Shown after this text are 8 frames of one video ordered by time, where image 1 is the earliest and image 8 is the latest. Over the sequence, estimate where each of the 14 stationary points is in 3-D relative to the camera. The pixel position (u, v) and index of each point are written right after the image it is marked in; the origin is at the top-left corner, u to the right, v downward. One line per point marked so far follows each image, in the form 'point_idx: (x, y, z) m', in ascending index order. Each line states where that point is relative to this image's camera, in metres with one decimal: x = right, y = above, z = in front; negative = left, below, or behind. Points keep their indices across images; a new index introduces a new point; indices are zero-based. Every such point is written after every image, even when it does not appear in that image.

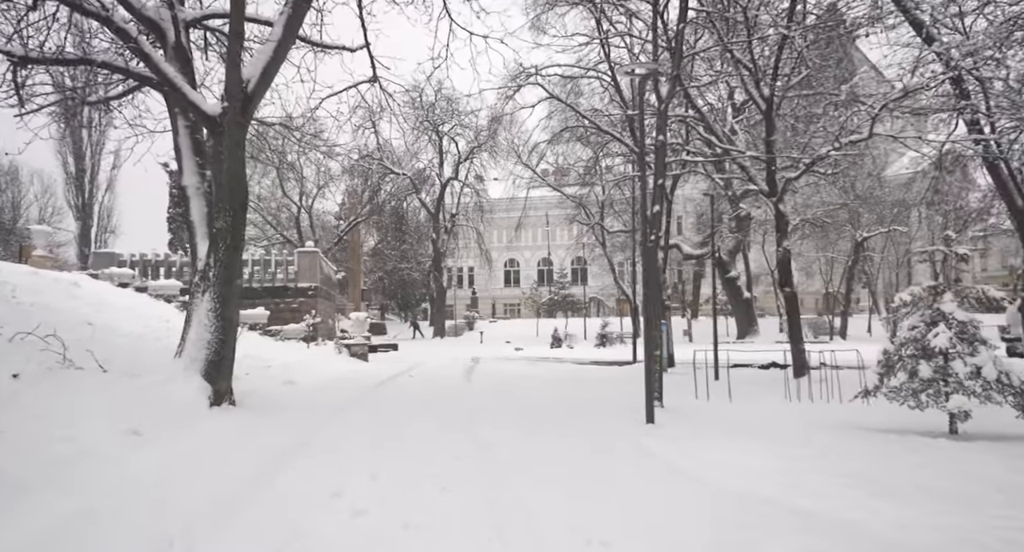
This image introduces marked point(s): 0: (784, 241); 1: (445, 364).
0: (+5.5, +0.7, +11.5) m
1: (-2.2, -2.8, +17.9) m
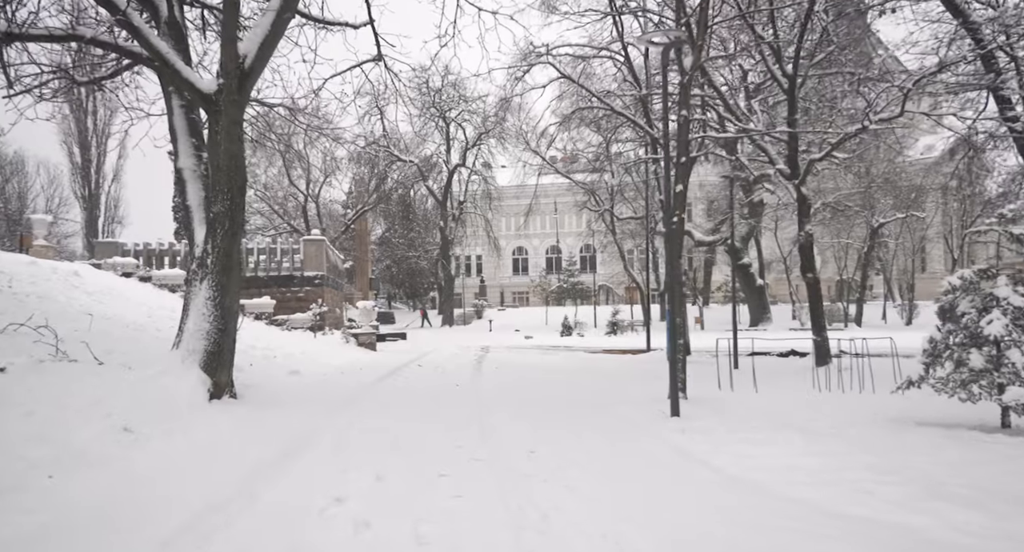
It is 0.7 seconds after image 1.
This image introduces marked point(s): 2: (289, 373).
0: (+5.8, +1.0, +11.0) m
1: (-1.8, -2.4, +17.6) m
2: (-3.9, -1.8, +9.9) m
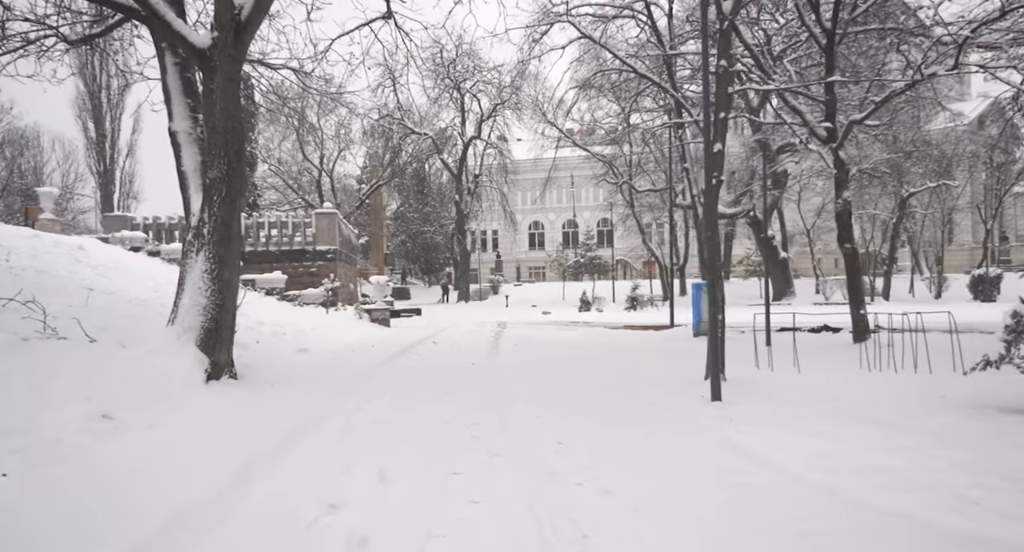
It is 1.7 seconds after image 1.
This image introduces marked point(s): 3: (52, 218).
0: (+6.1, +1.5, +10.2) m
1: (-1.3, -1.6, +17.1) m
2: (-3.6, -1.3, +9.5) m
3: (-11.3, +1.4, +13.8) m
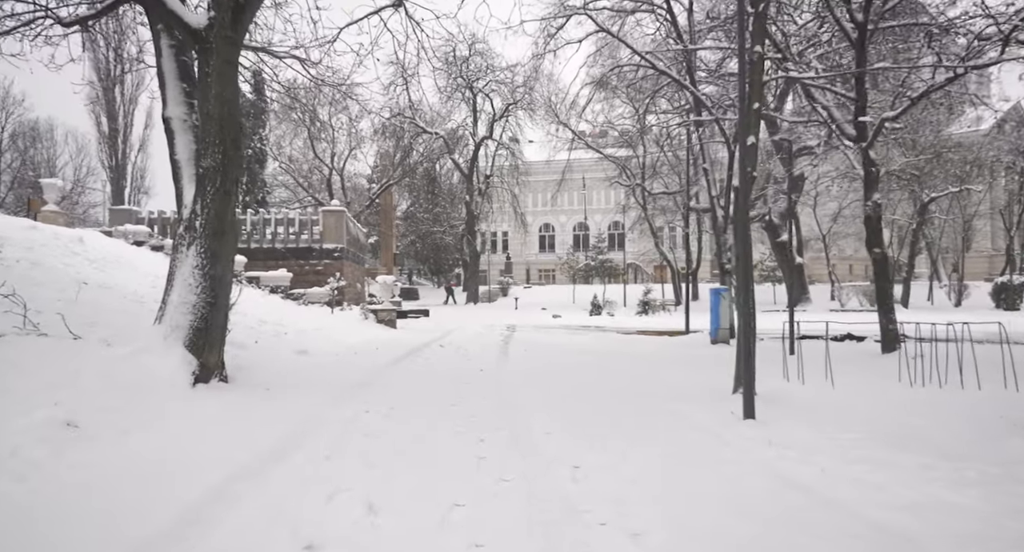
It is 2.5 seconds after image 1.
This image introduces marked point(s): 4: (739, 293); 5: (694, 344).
0: (+6.3, +1.4, +9.7) m
1: (-1.0, -1.7, +16.7) m
2: (-3.4, -1.3, +9.1) m
3: (-11.1, +1.6, +13.6) m
4: (+2.2, -0.2, +5.5) m
5: (+4.0, -1.5, +12.4) m
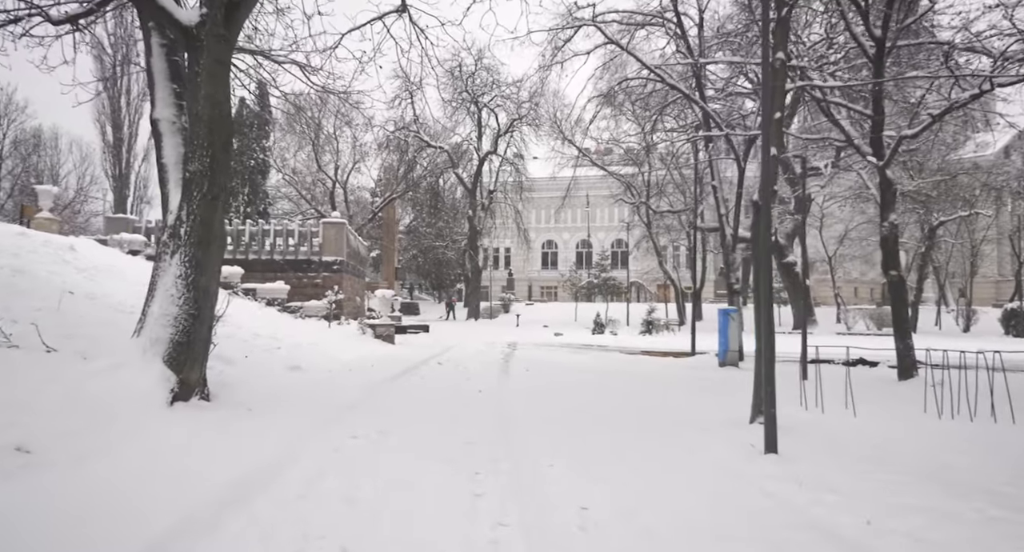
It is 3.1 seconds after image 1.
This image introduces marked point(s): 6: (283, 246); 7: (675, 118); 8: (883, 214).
0: (+6.4, +1.0, +9.3) m
1: (-1.0, -2.1, +16.3) m
2: (-3.4, -1.5, +8.7) m
3: (-11.0, +1.4, +13.3) m
4: (+2.2, -0.4, +5.1) m
5: (+4.1, -2.0, +12.0) m
6: (-7.0, +0.9, +17.1) m
7: (+4.7, +4.6, +16.2) m
8: (+6.2, +1.0, +9.4) m
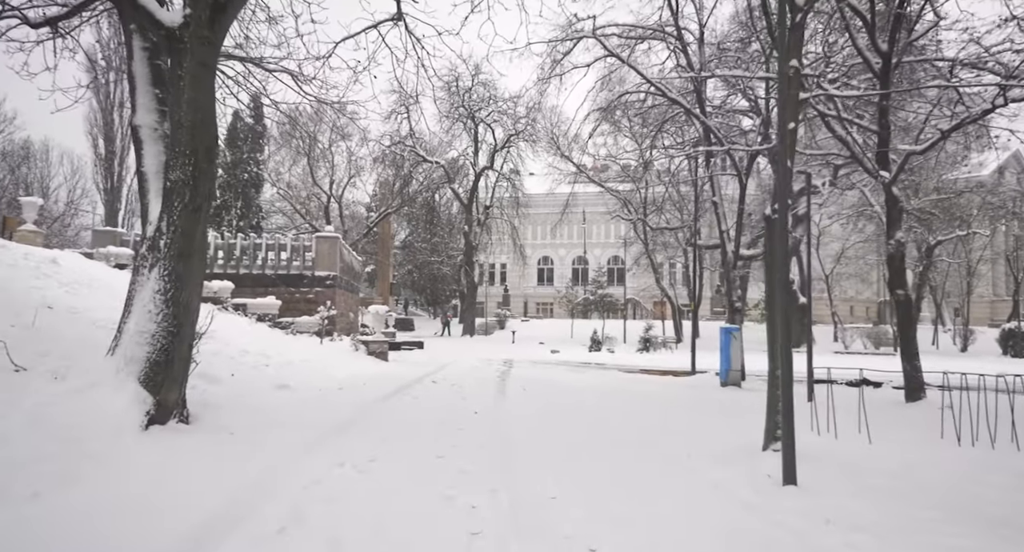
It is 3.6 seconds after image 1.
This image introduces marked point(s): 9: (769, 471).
0: (+6.3, +0.7, +9.1) m
1: (-1.1, -2.6, +15.9) m
2: (-3.5, -1.7, +8.4) m
3: (-11.1, +1.1, +13.0) m
4: (+2.2, -0.5, +4.8) m
5: (+4.0, -2.3, +11.7) m
6: (-7.1, +0.5, +16.8) m
7: (+4.7, +4.1, +16.1) m
8: (+6.2, +0.7, +9.2) m
9: (+2.2, -1.7, +4.9) m
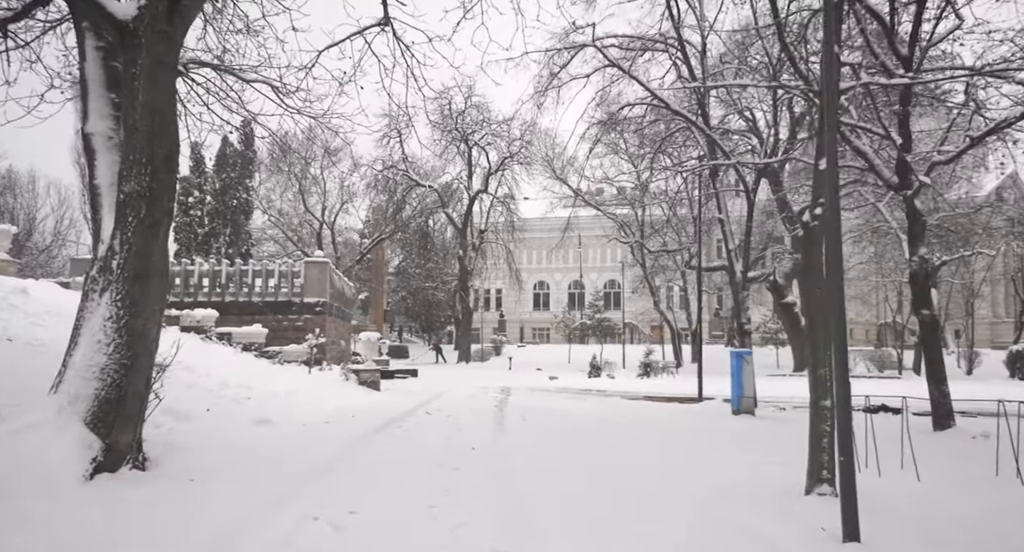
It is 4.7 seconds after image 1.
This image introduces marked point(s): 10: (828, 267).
0: (+6.3, +0.5, +8.6) m
1: (-1.2, -3.3, +15.2) m
2: (-3.5, -2.0, +7.7) m
3: (-11.1, +0.4, +12.3) m
4: (+2.2, -0.6, +4.2) m
5: (+4.0, -2.7, +11.1) m
6: (-7.2, -0.3, +16.1) m
7: (+4.5, +3.5, +15.7) m
8: (+6.2, +0.5, +8.7) m
9: (+2.2, -1.8, +4.2) m
10: (+2.4, 0.0, +4.5) m
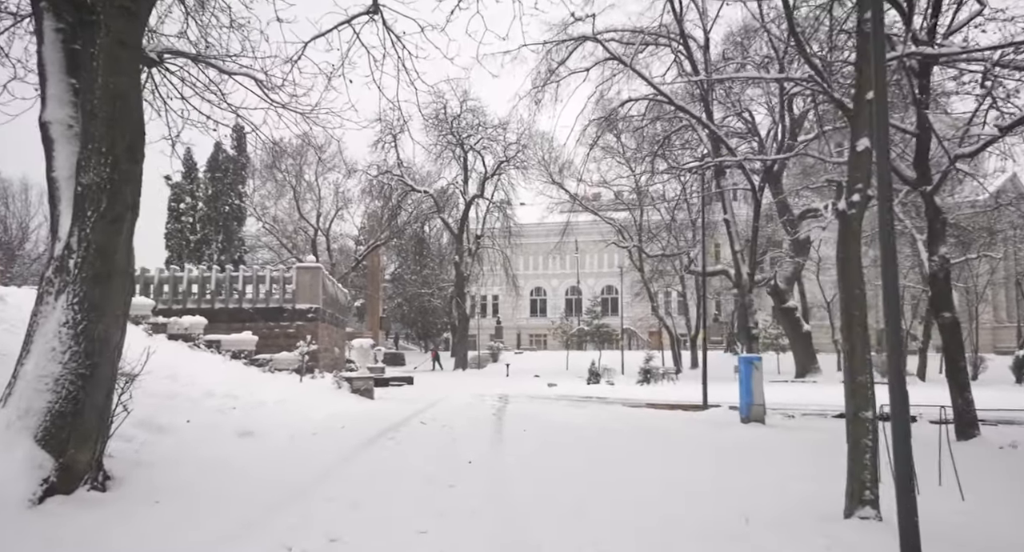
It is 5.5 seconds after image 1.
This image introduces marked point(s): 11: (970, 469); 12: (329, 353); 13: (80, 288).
0: (+6.3, +0.5, +8.3) m
1: (-1.2, -3.4, +14.7) m
2: (-3.5, -2.1, +7.2) m
3: (-11.2, +0.3, +11.8) m
4: (+2.2, -0.6, +3.8) m
5: (+3.9, -2.8, +10.6) m
6: (-7.3, -0.5, +15.7) m
7: (+4.4, +3.4, +15.4) m
8: (+6.1, +0.5, +8.3) m
9: (+2.3, -1.8, +3.8) m
10: (+2.4, 0.0, +4.1) m
11: (+5.1, -2.1, +6.4) m
12: (-5.6, -2.4, +17.1) m
13: (-3.1, -0.1, +4.1) m
